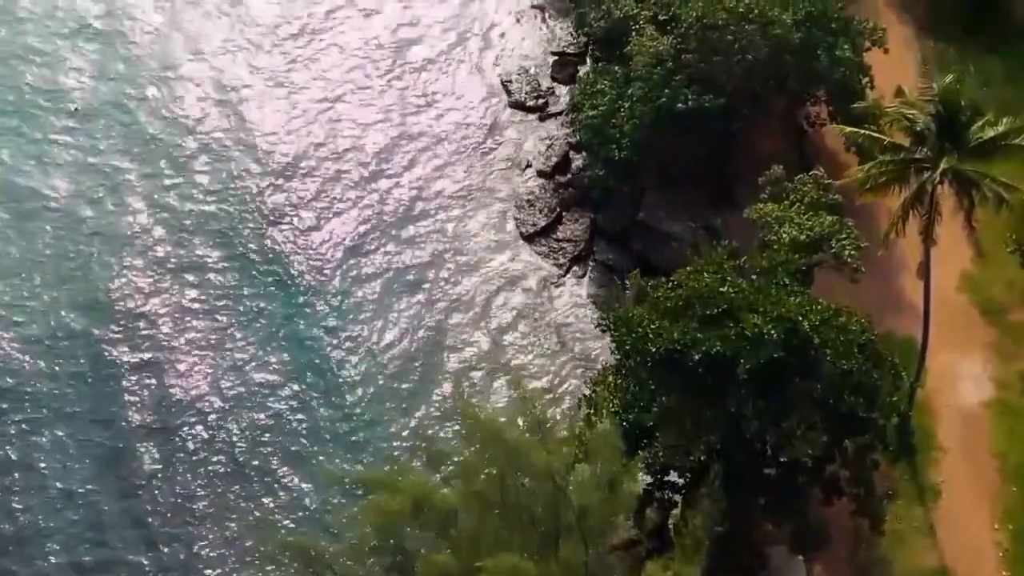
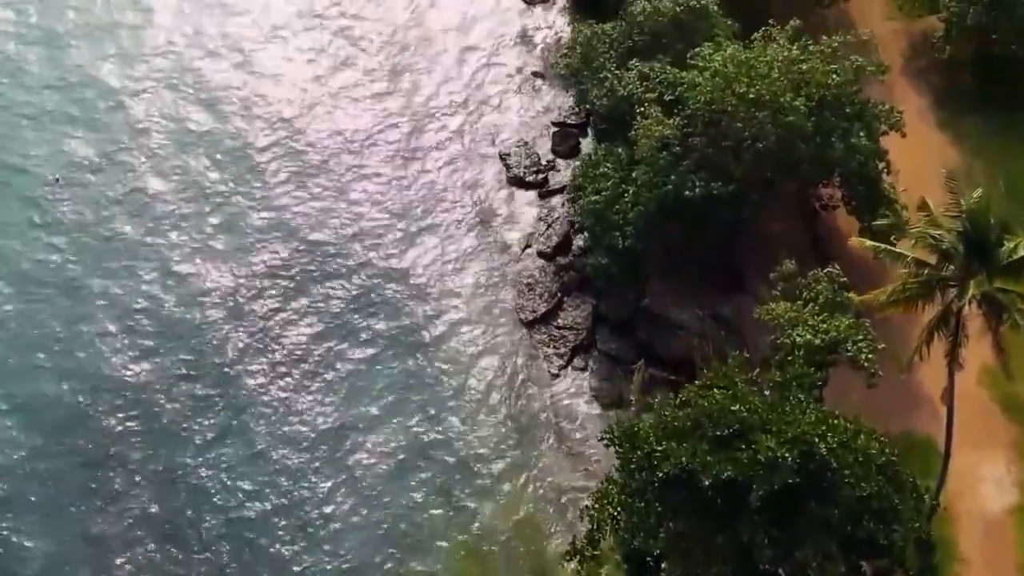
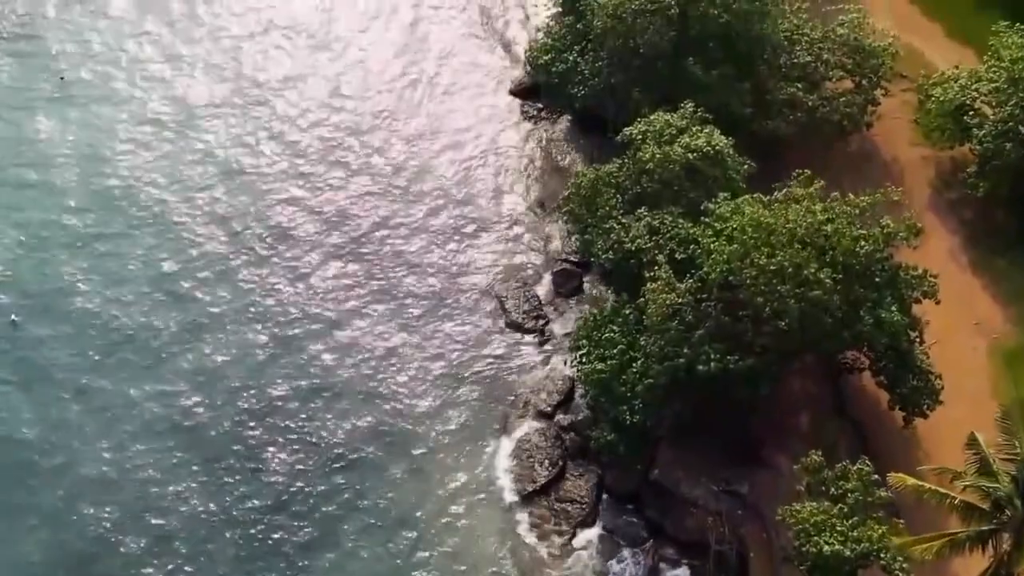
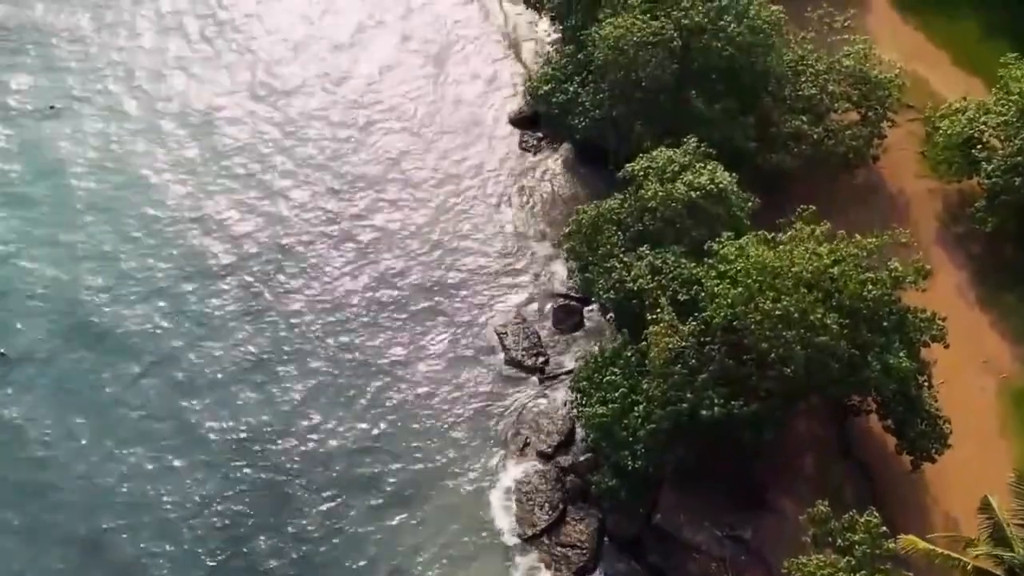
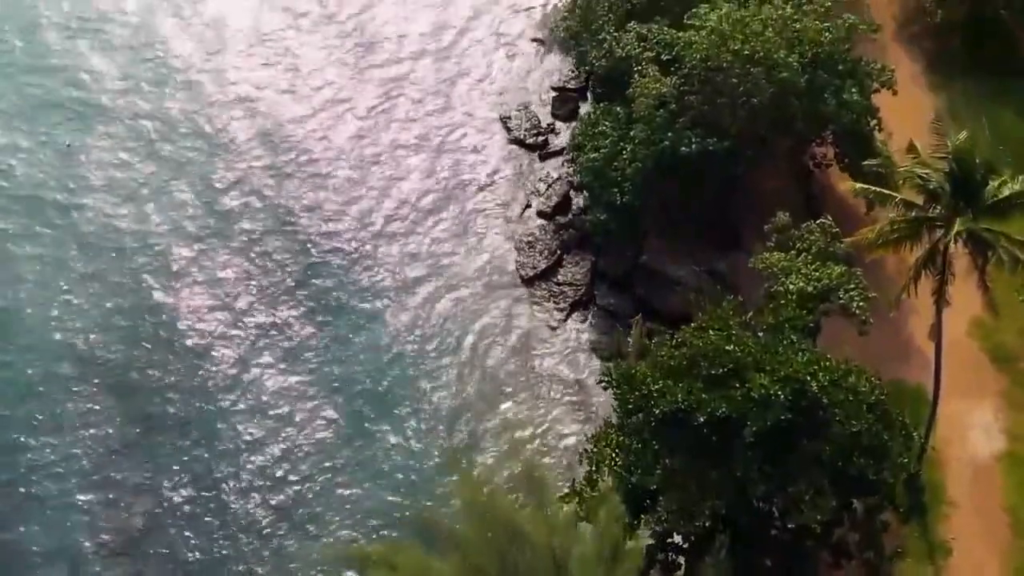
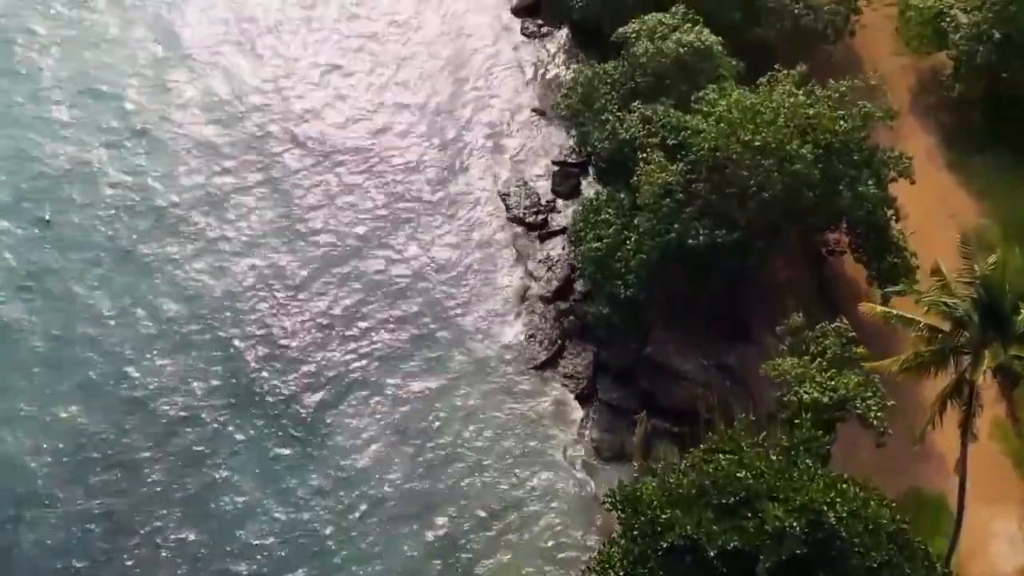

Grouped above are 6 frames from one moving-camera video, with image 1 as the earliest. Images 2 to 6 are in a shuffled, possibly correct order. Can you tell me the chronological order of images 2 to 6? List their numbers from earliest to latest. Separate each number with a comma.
5, 2, 6, 3, 4
